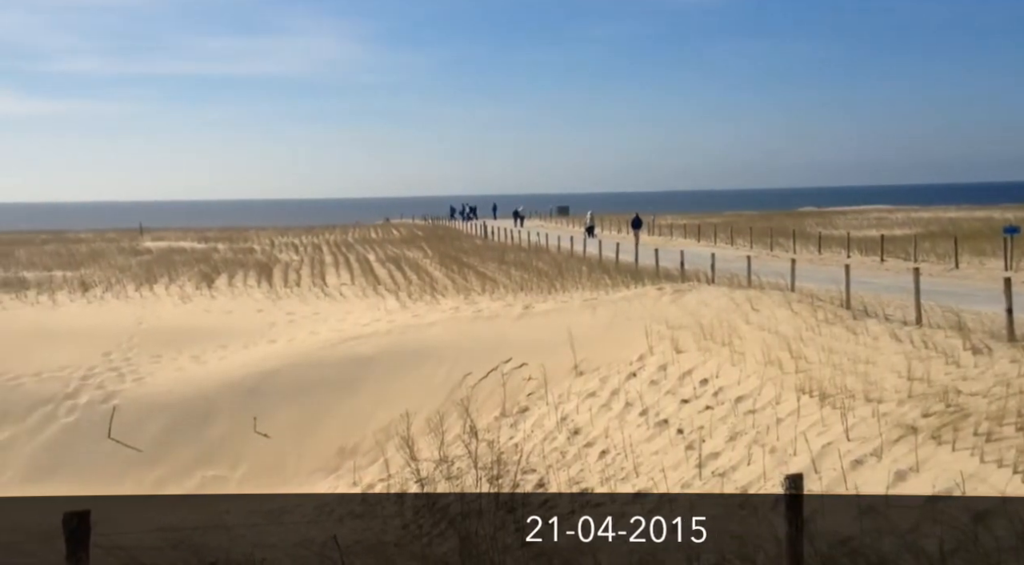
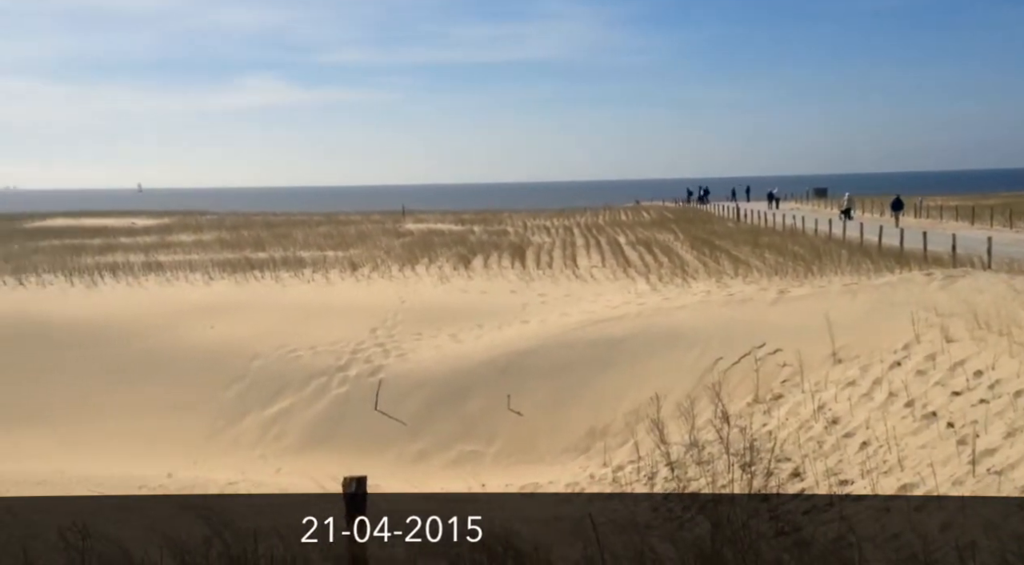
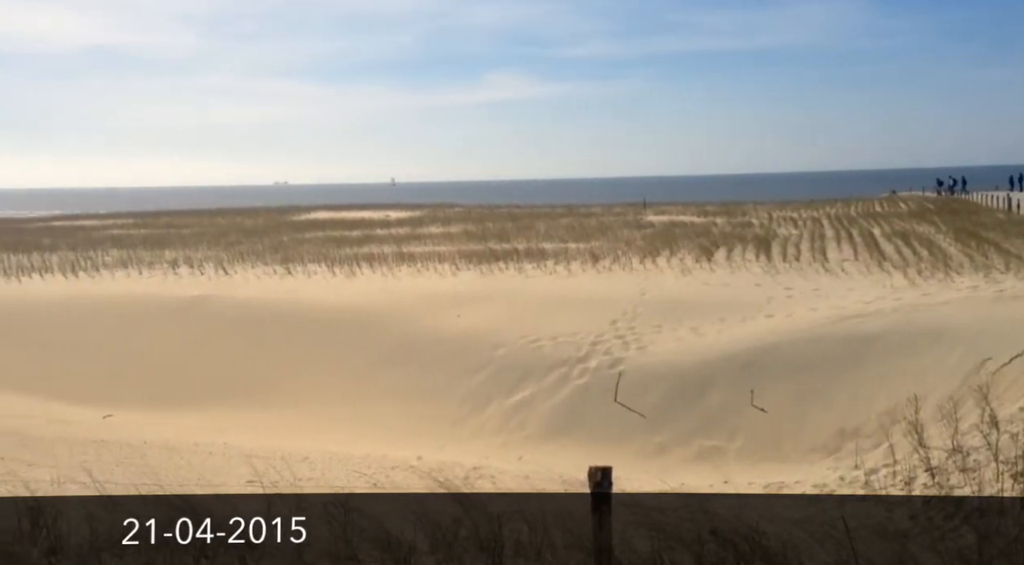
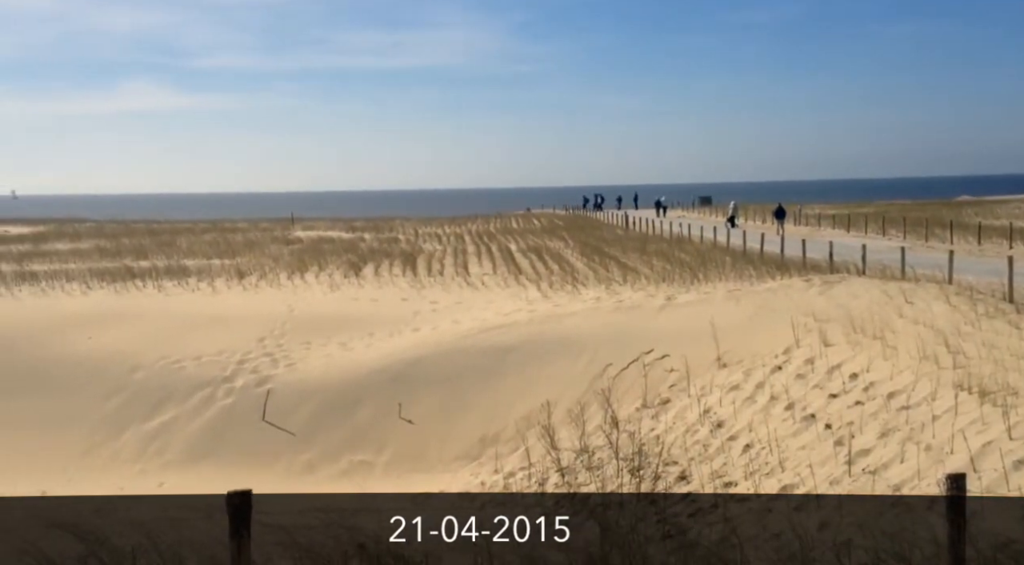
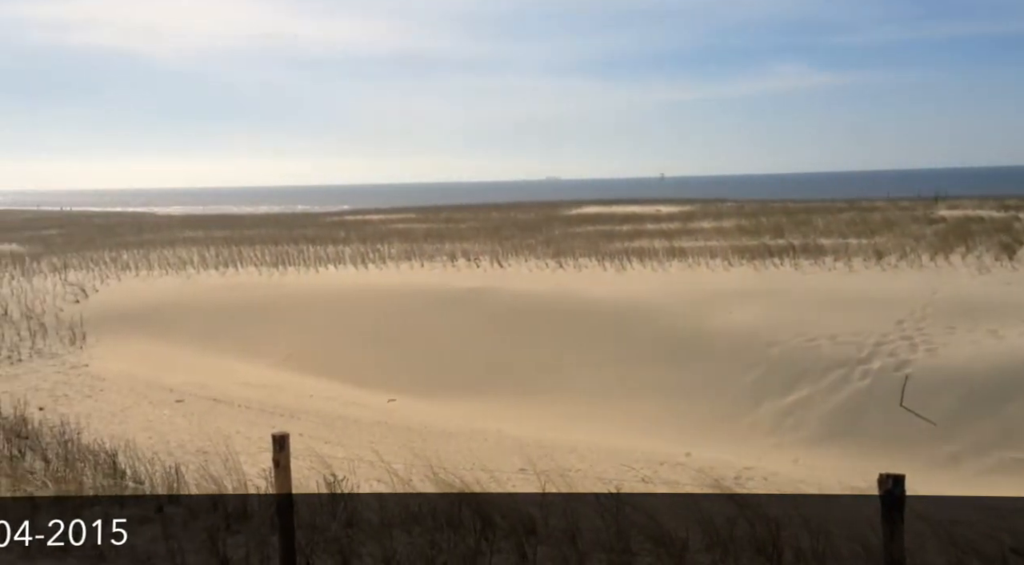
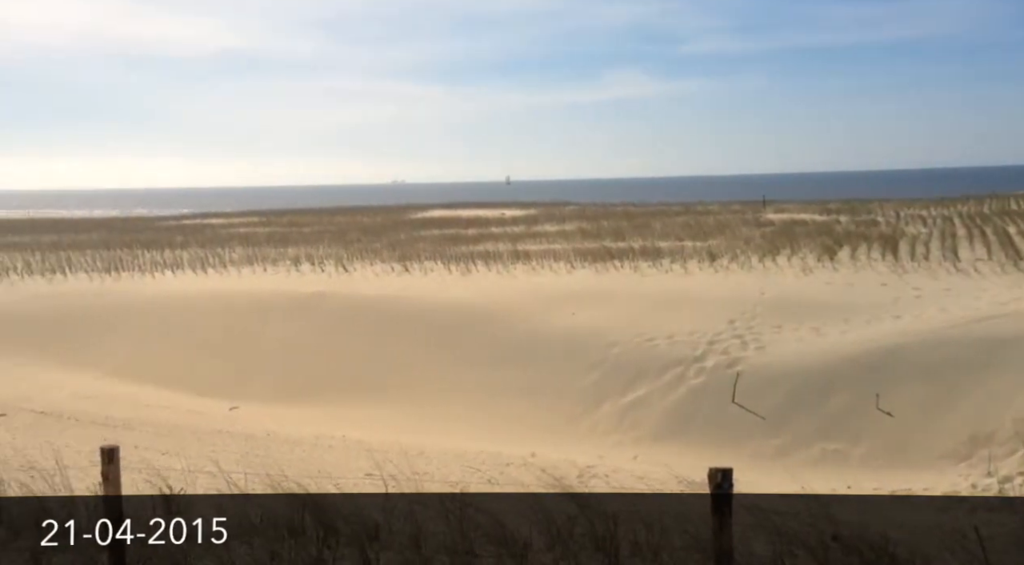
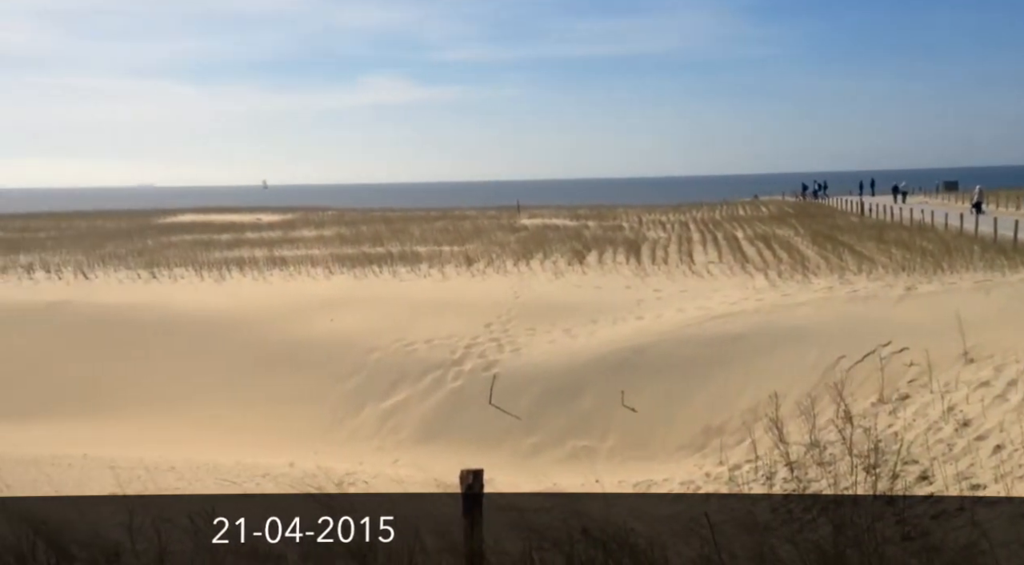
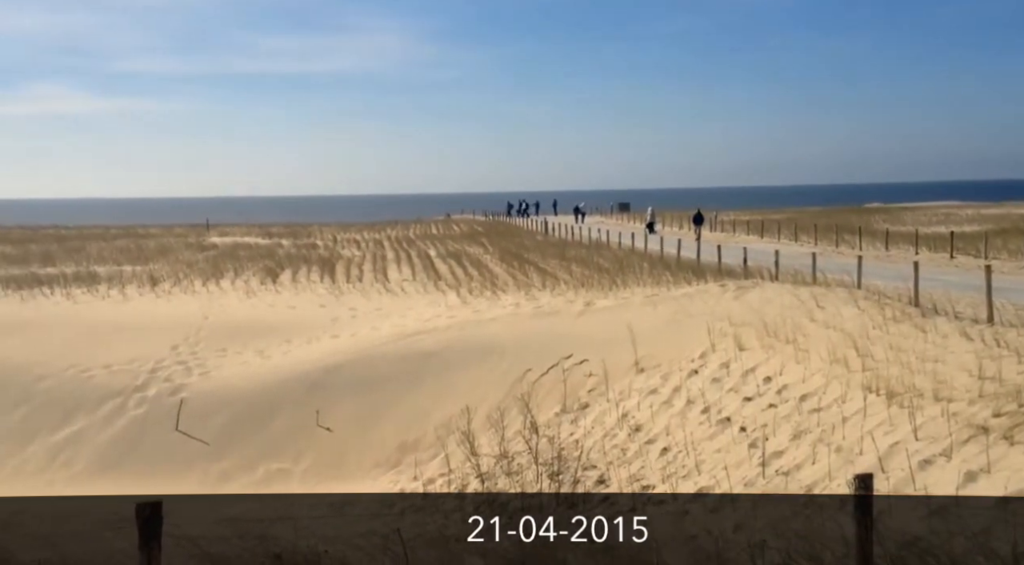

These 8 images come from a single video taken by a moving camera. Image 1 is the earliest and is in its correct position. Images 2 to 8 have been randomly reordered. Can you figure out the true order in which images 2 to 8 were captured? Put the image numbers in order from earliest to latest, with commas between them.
8, 4, 2, 7, 3, 6, 5
